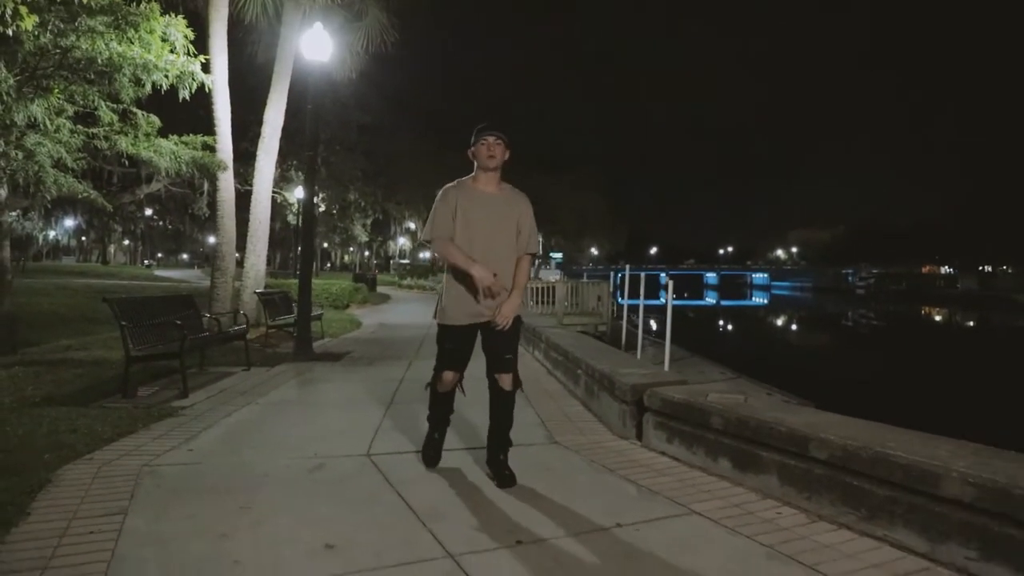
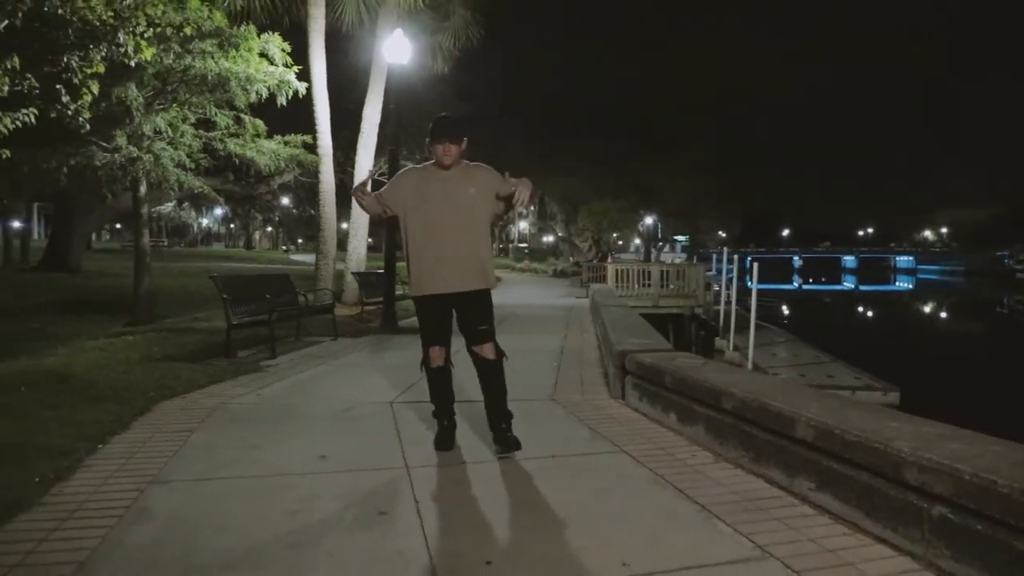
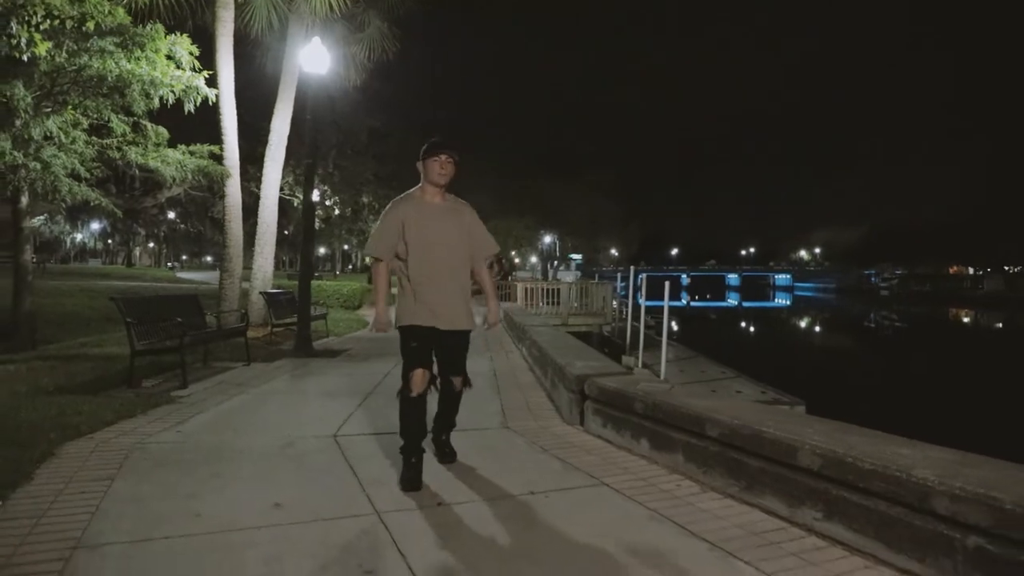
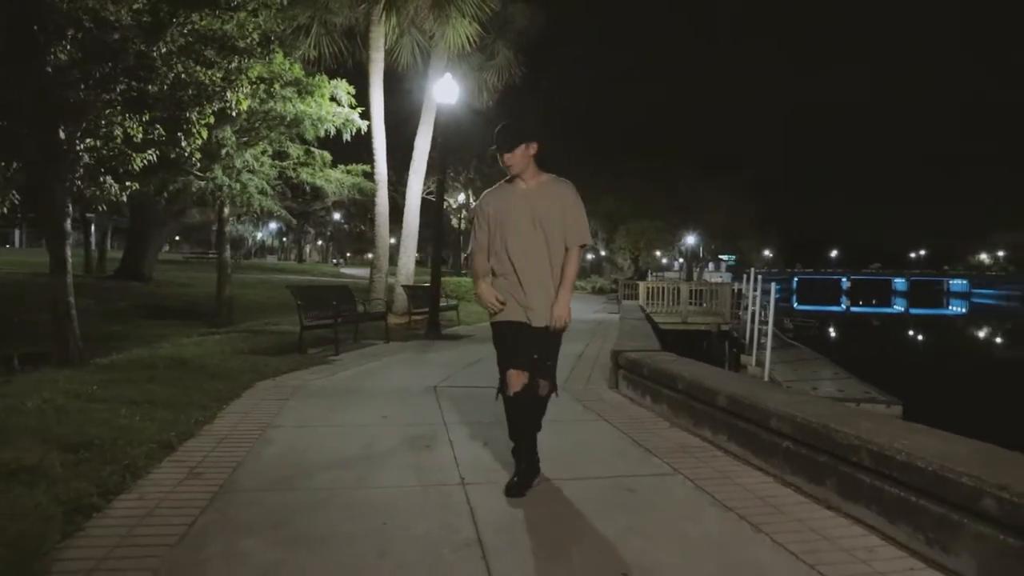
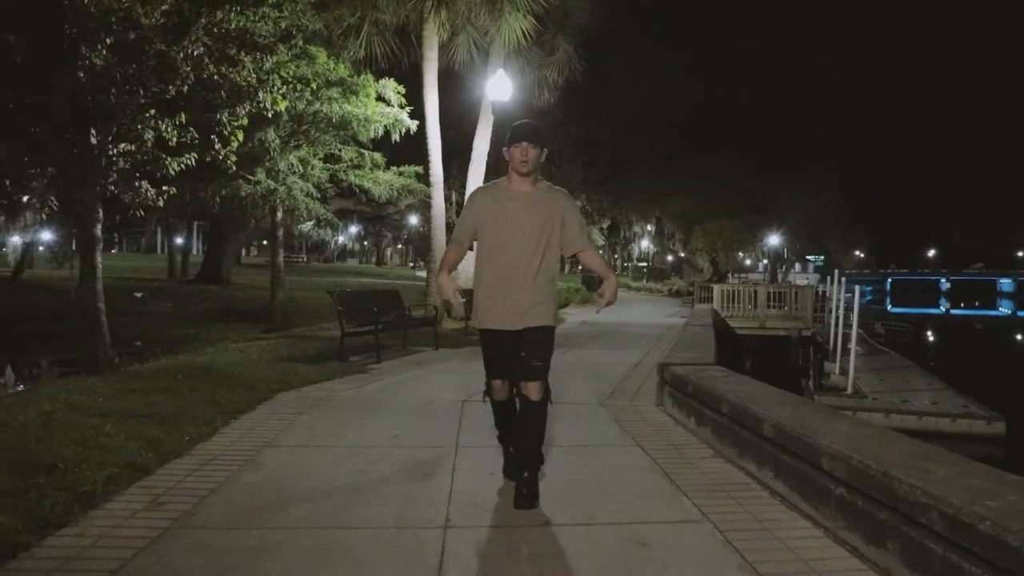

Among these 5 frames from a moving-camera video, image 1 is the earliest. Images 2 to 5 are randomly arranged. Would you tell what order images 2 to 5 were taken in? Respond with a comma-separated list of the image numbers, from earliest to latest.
3, 2, 5, 4
